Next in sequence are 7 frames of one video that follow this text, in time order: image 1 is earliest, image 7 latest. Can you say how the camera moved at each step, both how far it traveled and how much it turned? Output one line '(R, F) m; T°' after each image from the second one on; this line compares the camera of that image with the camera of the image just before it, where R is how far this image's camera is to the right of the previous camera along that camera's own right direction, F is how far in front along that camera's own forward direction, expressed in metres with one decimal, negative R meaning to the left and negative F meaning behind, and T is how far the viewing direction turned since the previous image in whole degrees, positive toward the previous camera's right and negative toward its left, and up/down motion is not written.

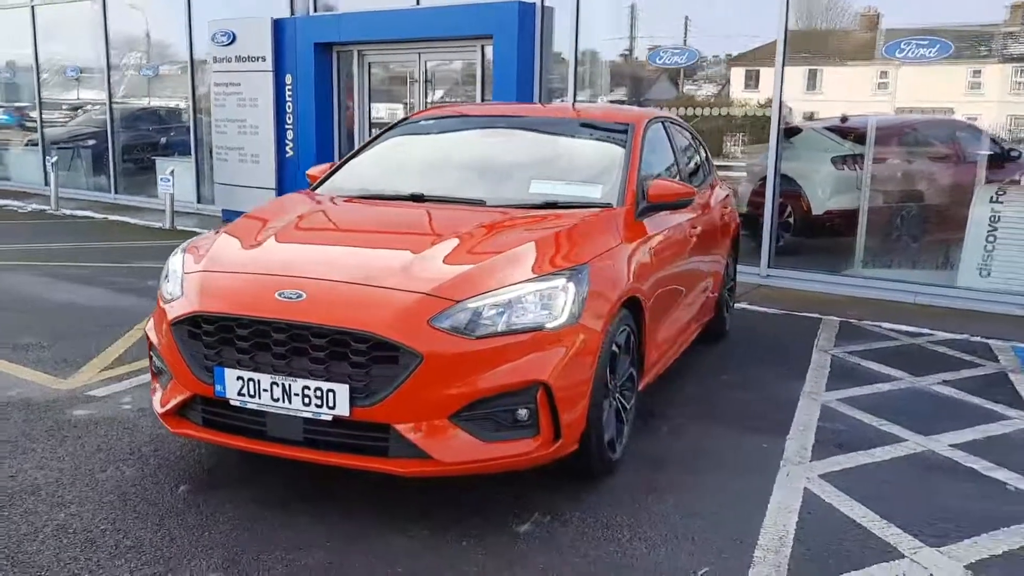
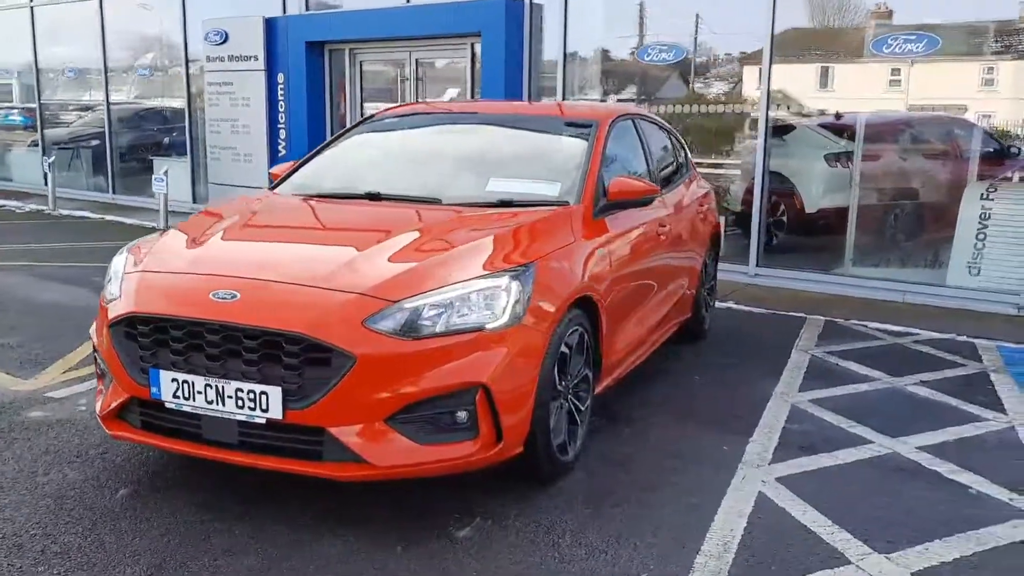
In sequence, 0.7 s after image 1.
(+0.3, +0.1) m; -1°
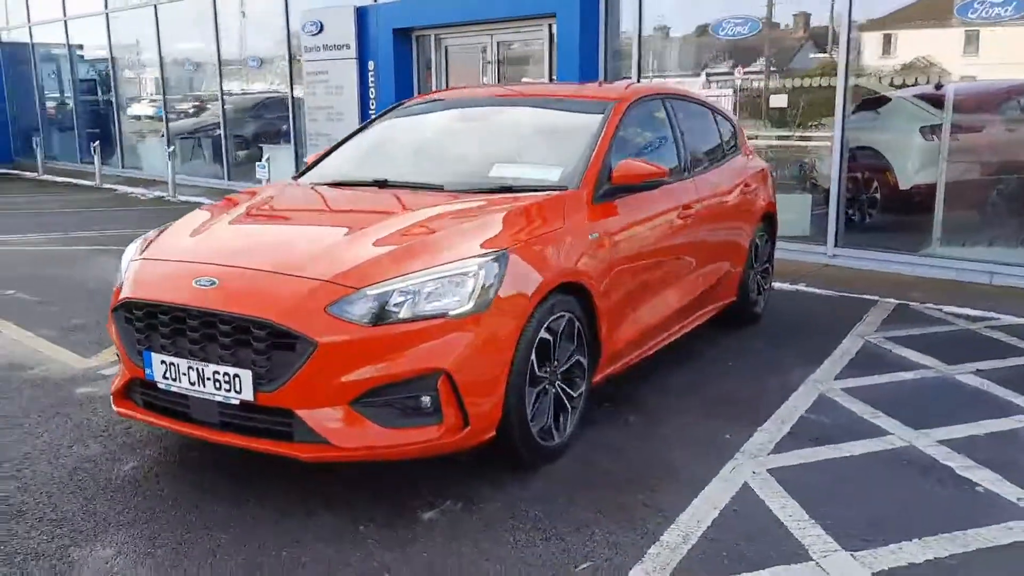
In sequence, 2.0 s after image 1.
(+0.6, 0.0) m; -8°
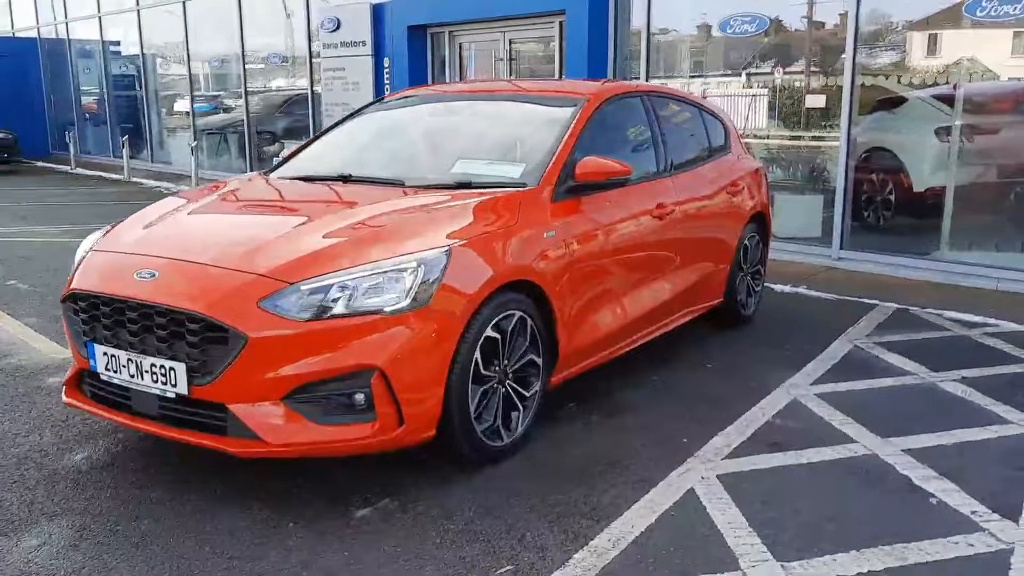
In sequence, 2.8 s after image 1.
(+0.4, +0.1) m; -2°
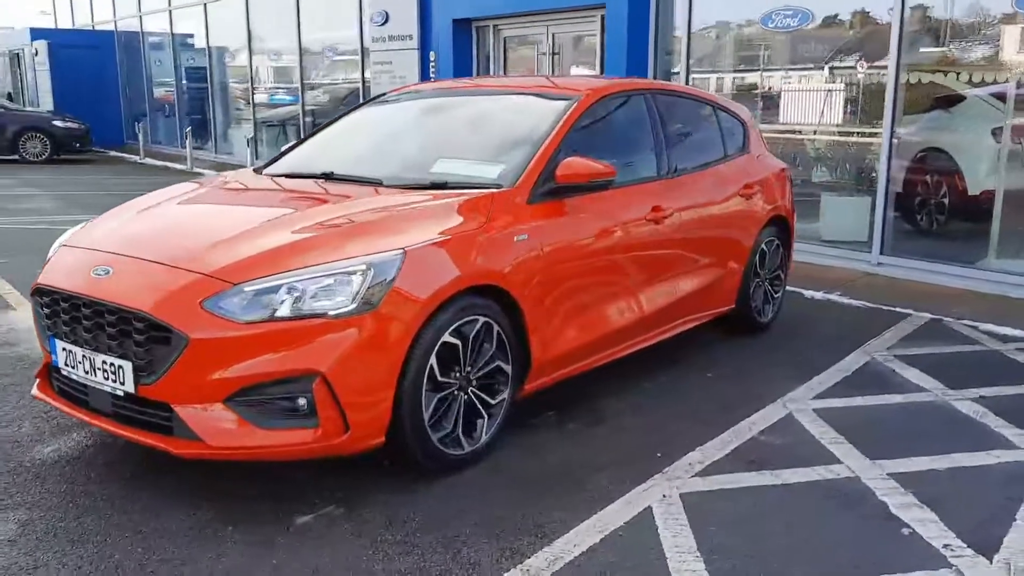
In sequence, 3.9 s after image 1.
(+0.4, +0.1) m; -5°
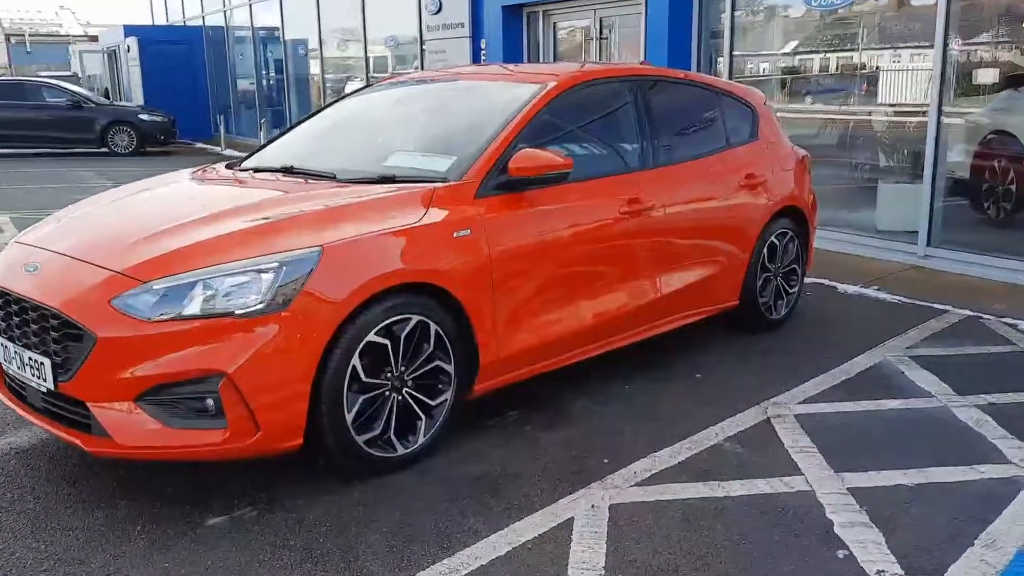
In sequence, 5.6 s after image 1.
(+0.6, +0.2) m; -6°
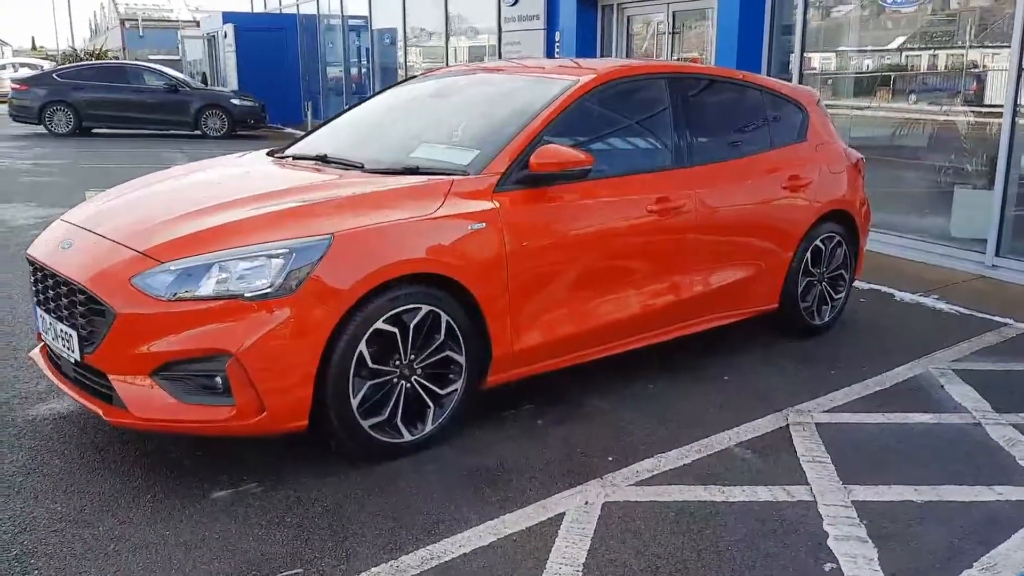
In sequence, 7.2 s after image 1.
(+0.3, 0.0) m; -5°
